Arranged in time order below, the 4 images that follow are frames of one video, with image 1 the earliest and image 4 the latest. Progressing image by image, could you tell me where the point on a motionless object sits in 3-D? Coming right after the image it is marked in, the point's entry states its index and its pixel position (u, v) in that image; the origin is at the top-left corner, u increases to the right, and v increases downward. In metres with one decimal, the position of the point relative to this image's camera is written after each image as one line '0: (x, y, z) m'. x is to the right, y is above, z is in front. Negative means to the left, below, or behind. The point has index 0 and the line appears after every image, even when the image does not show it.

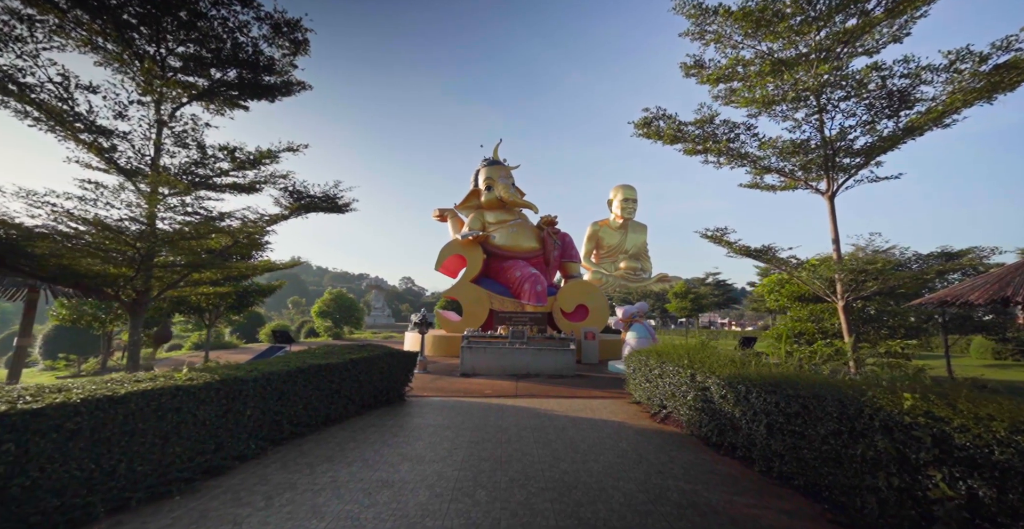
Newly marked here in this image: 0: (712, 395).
0: (+2.6, -1.7, +5.4) m
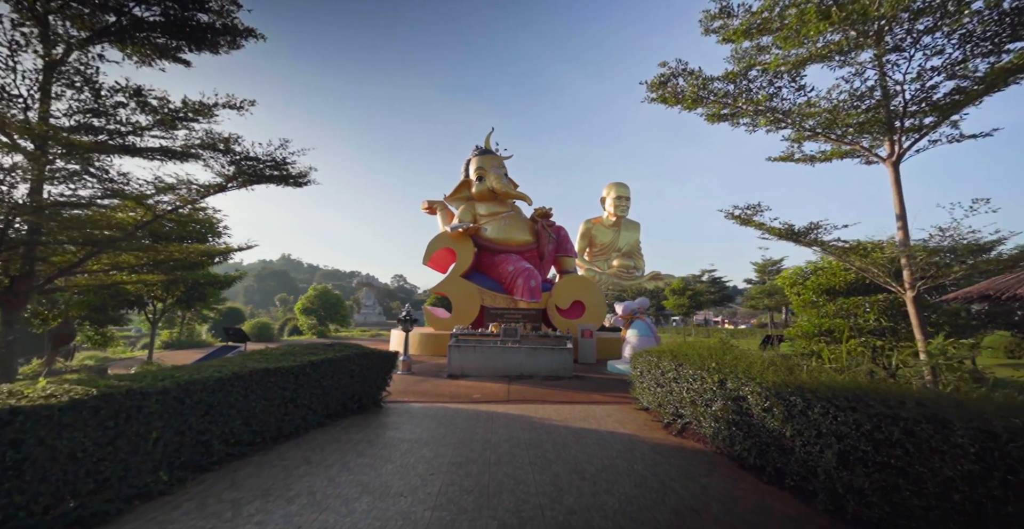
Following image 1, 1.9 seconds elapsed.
0: (+2.5, -1.5, +4.4) m
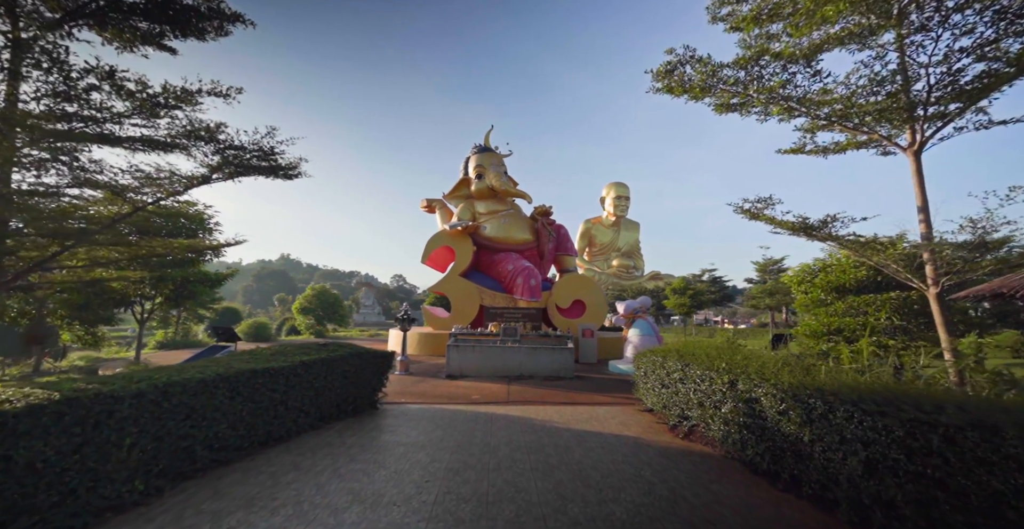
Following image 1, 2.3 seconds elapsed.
0: (+2.5, -1.5, +4.1) m
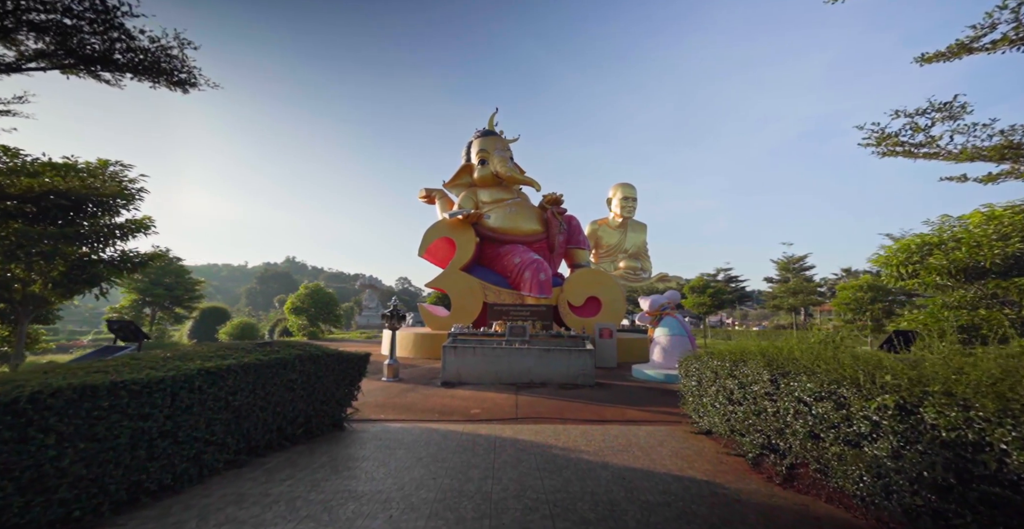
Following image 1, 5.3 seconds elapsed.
0: (+2.6, -1.1, +2.2) m
